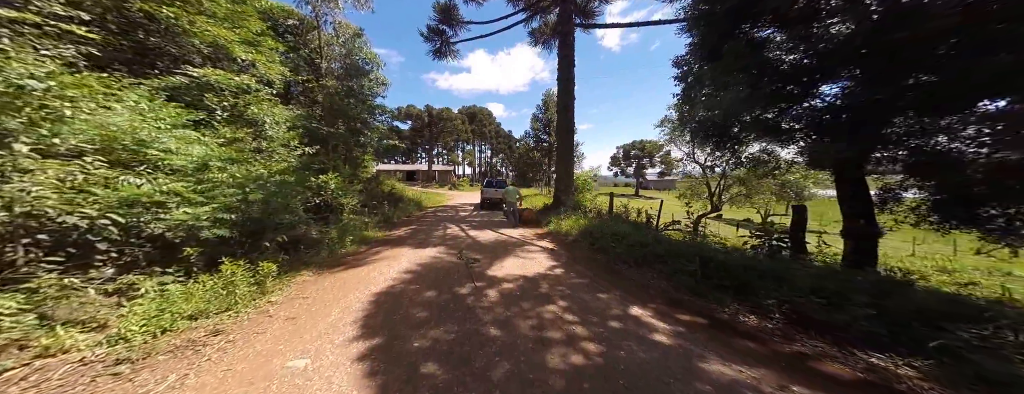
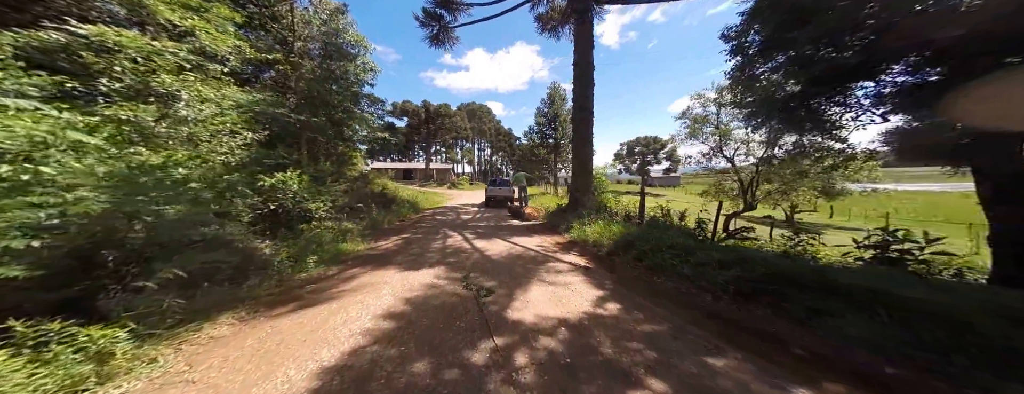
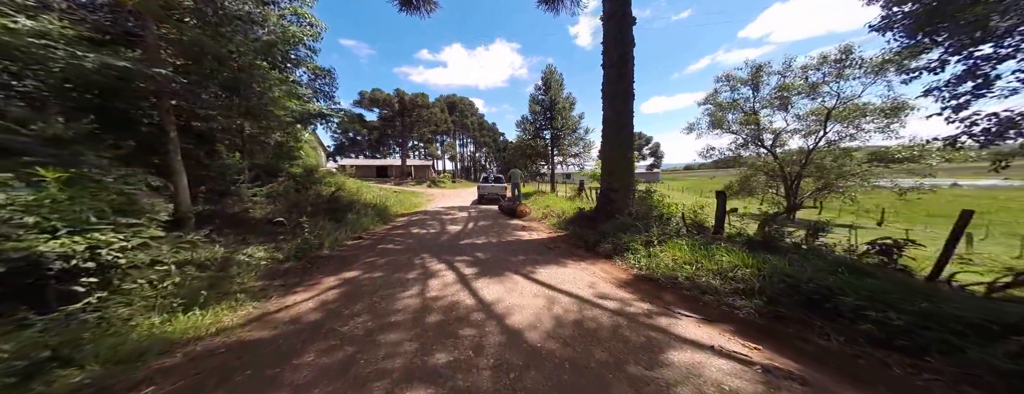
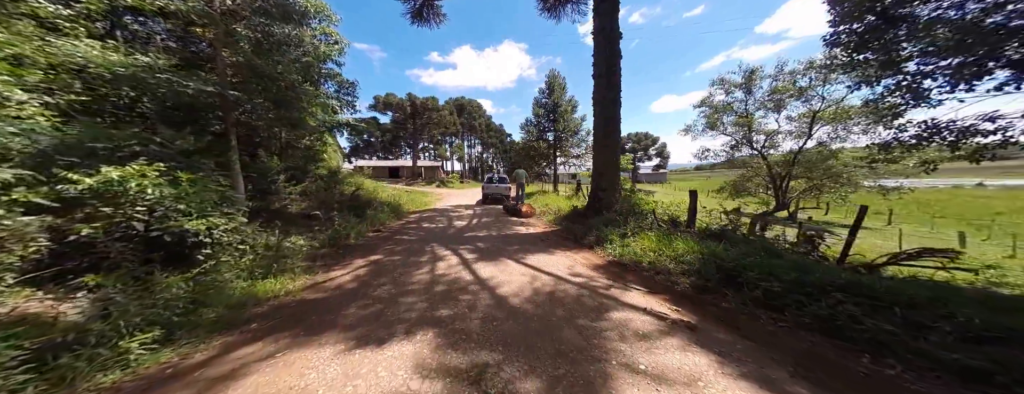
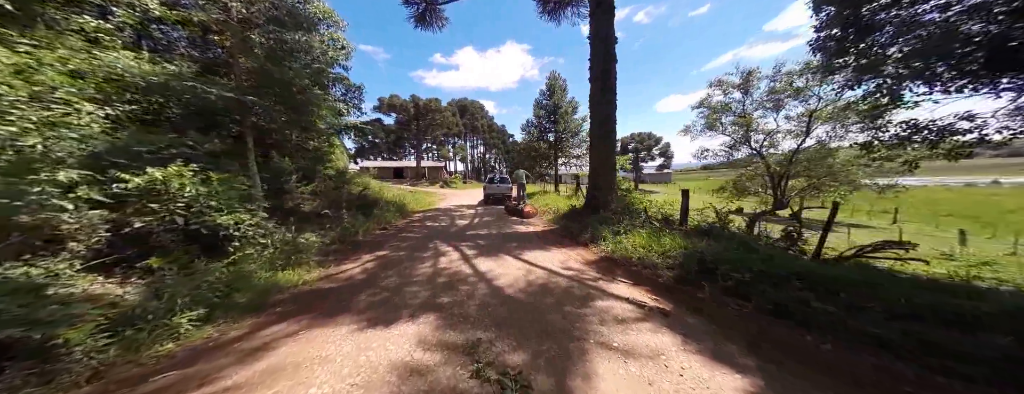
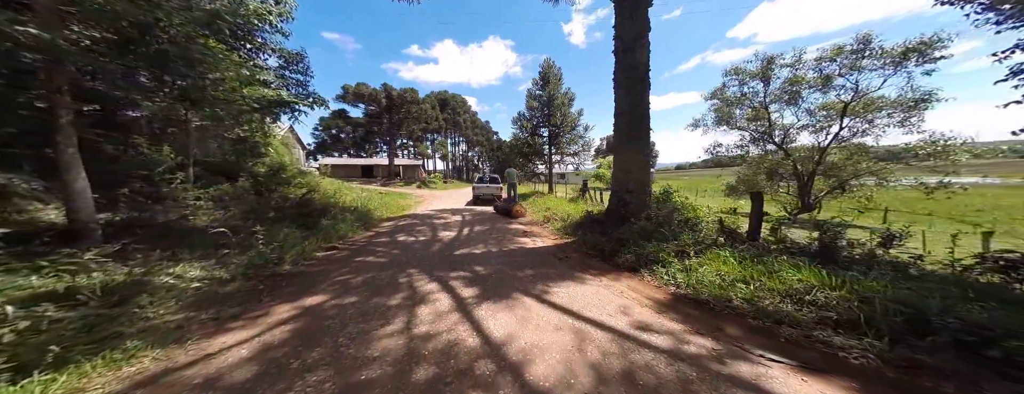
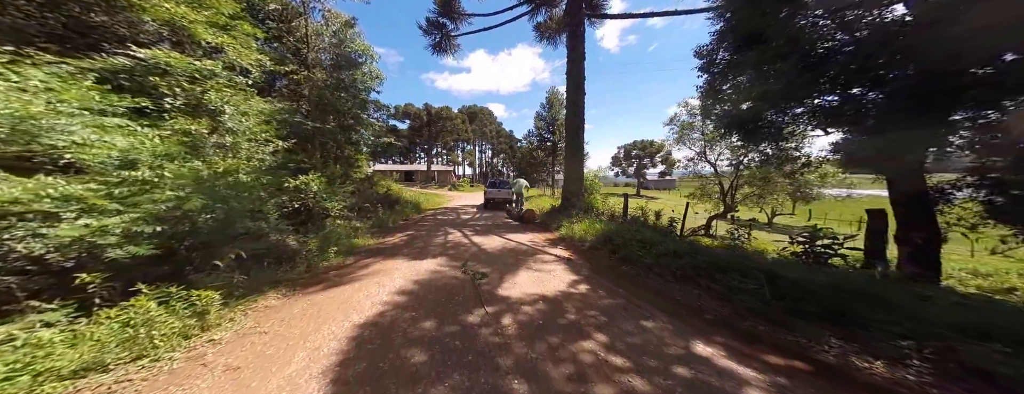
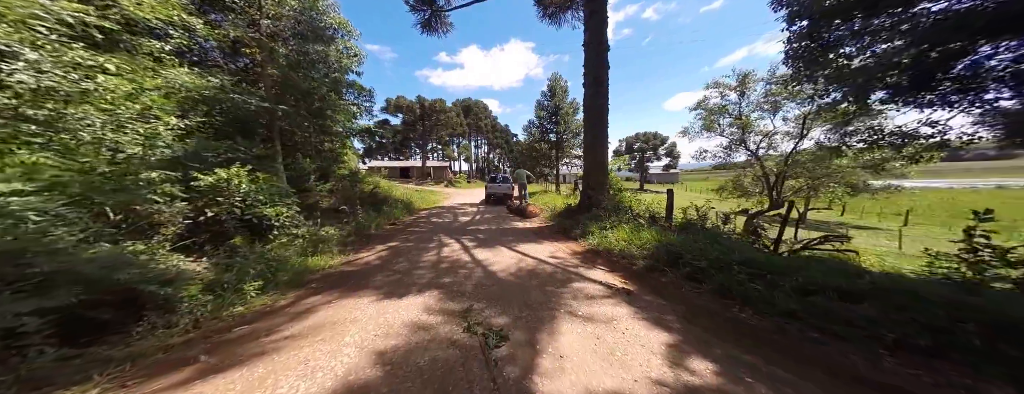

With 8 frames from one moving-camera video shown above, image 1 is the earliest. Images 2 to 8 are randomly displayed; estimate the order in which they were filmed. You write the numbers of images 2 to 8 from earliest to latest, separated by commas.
7, 2, 8, 5, 4, 3, 6
